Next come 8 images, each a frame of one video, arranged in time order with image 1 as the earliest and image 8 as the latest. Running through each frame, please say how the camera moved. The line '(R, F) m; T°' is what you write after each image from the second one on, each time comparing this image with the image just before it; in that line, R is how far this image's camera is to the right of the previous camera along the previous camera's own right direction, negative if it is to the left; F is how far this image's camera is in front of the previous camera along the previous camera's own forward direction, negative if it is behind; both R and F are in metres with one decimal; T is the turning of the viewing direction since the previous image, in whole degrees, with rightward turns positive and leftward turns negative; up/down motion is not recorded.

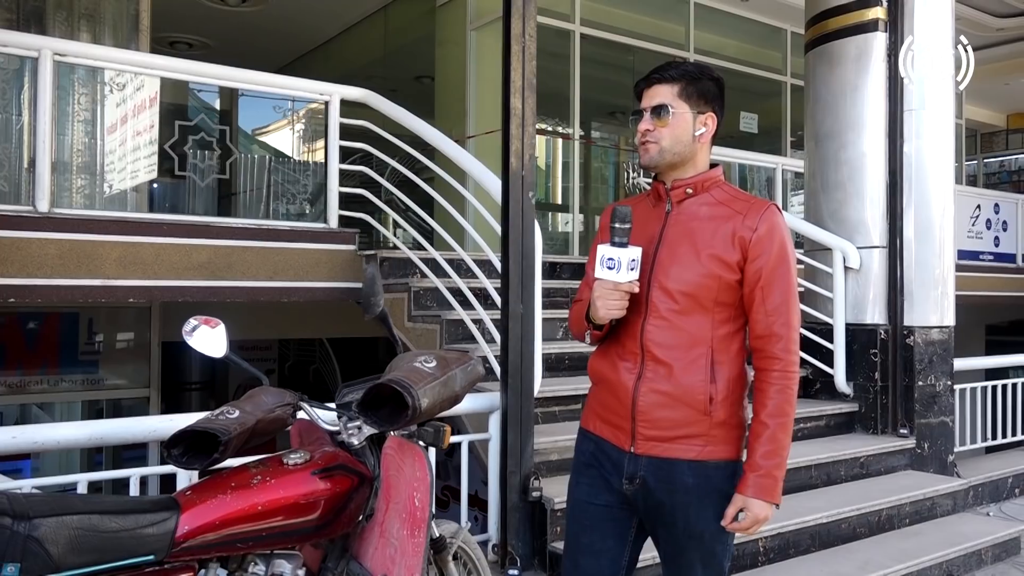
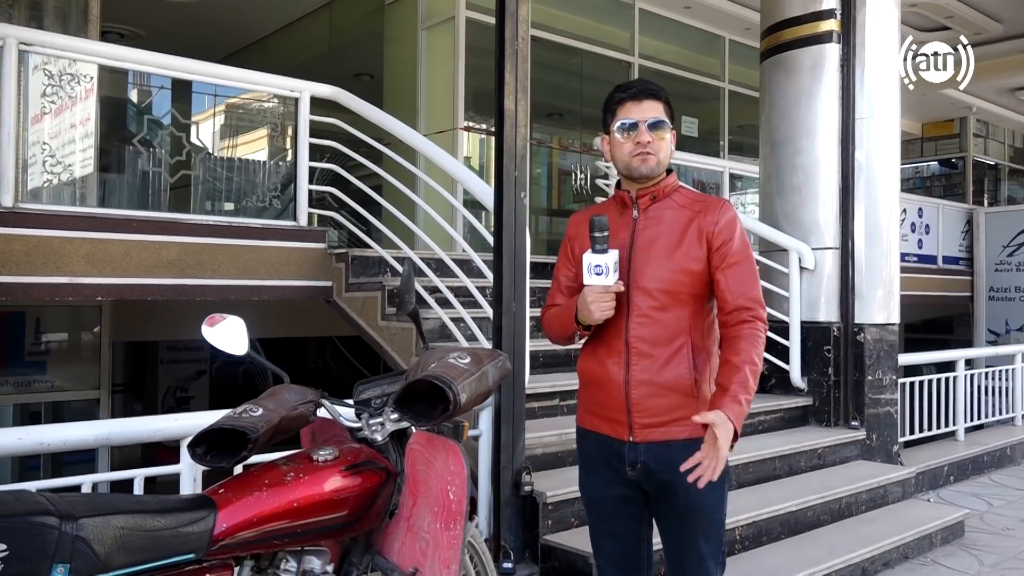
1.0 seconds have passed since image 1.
(-0.3, 0.0) m; +5°
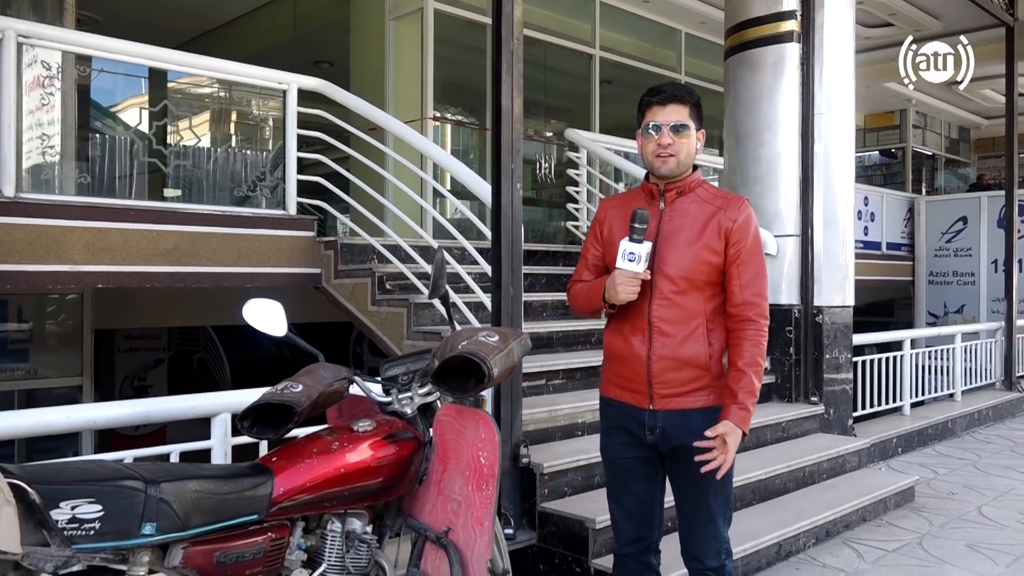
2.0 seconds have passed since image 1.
(-0.2, -0.2) m; +4°
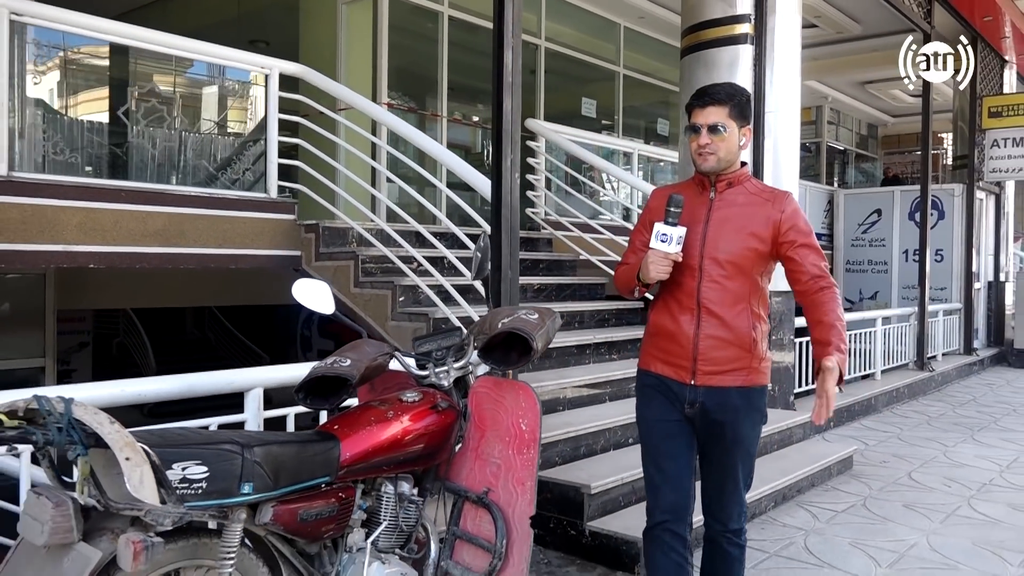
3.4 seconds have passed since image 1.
(-0.4, -0.2) m; +6°
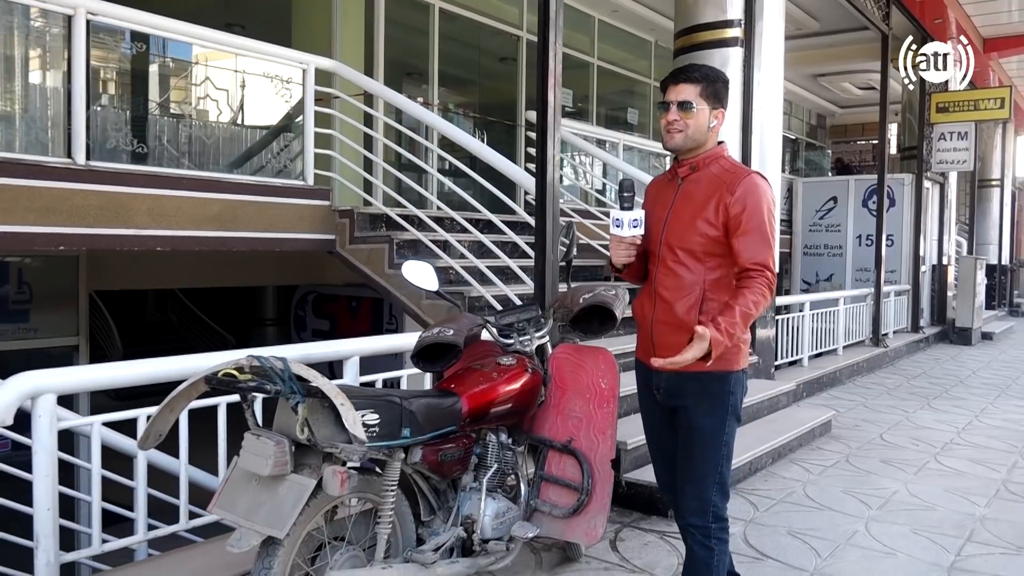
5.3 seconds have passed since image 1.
(-0.5, -0.5) m; +4°
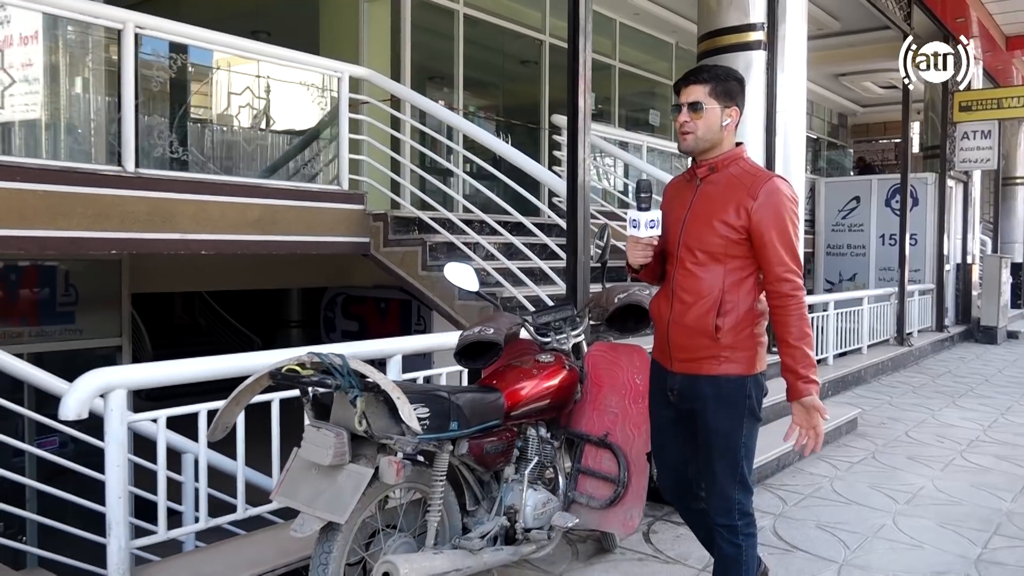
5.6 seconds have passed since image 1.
(-0.1, -0.1) m; -1°
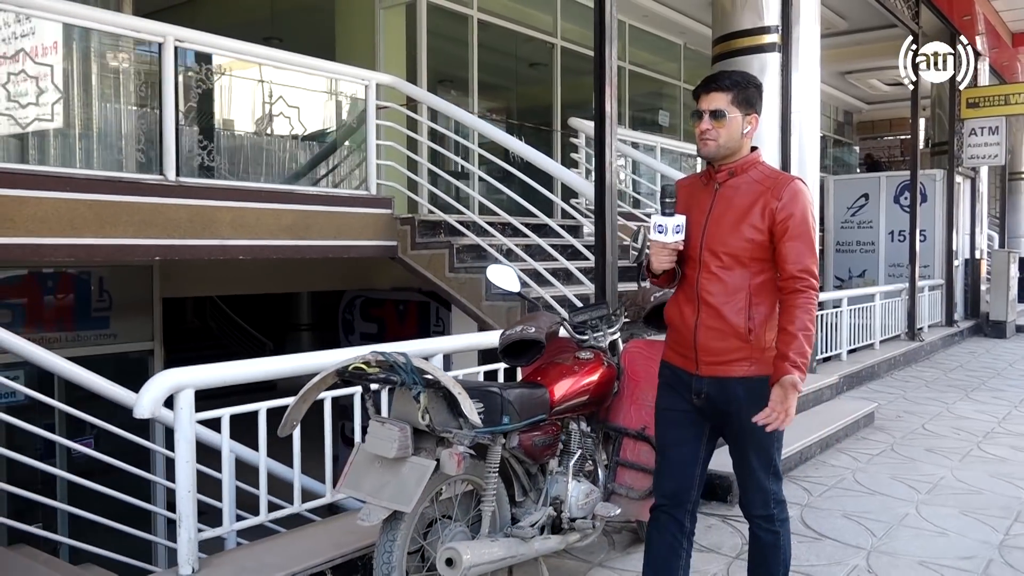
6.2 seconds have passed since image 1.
(-0.2, -0.1) m; 0°
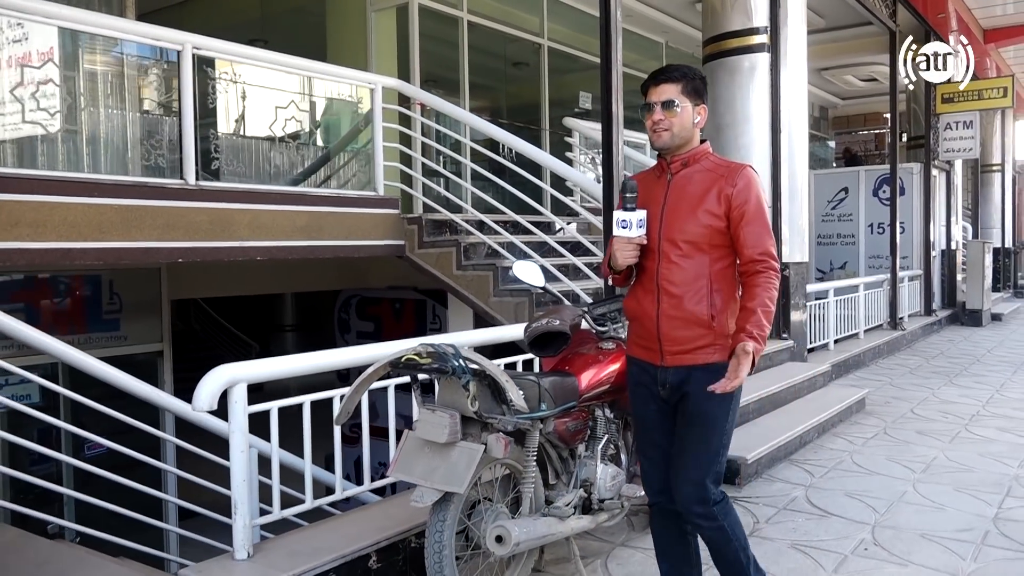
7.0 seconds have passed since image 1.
(-0.2, -0.2) m; +2°
